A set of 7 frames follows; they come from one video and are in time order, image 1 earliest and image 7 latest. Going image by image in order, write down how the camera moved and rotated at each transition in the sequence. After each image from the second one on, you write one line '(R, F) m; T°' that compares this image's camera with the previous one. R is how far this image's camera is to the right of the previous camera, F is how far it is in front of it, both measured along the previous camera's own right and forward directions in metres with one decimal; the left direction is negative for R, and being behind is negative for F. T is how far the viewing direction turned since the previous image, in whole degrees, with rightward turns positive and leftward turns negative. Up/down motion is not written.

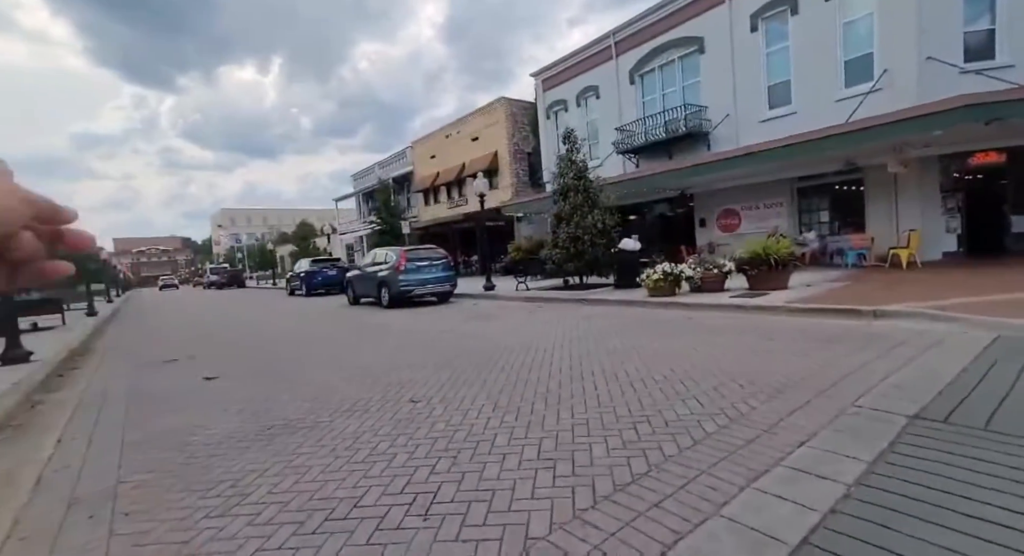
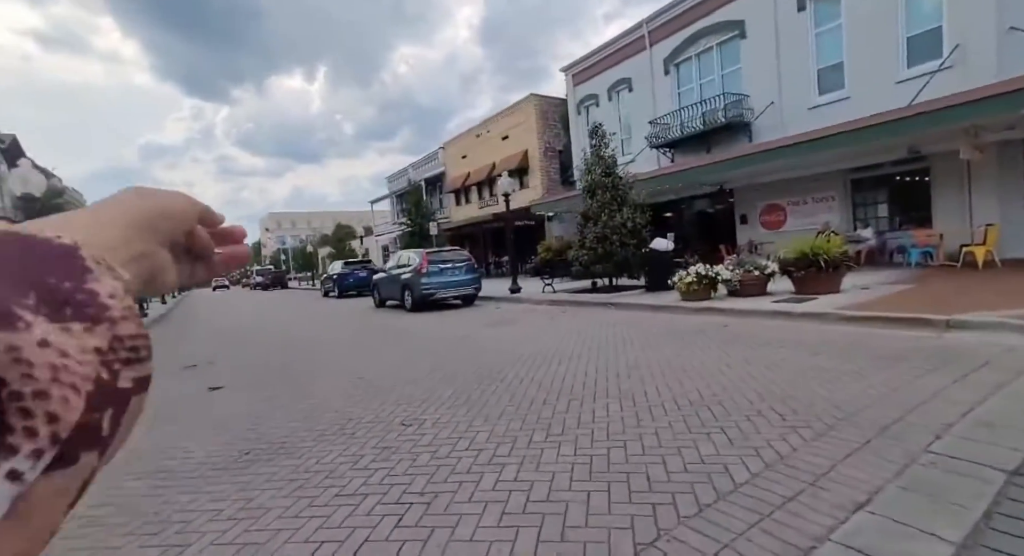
(+0.4, +0.7) m; -5°
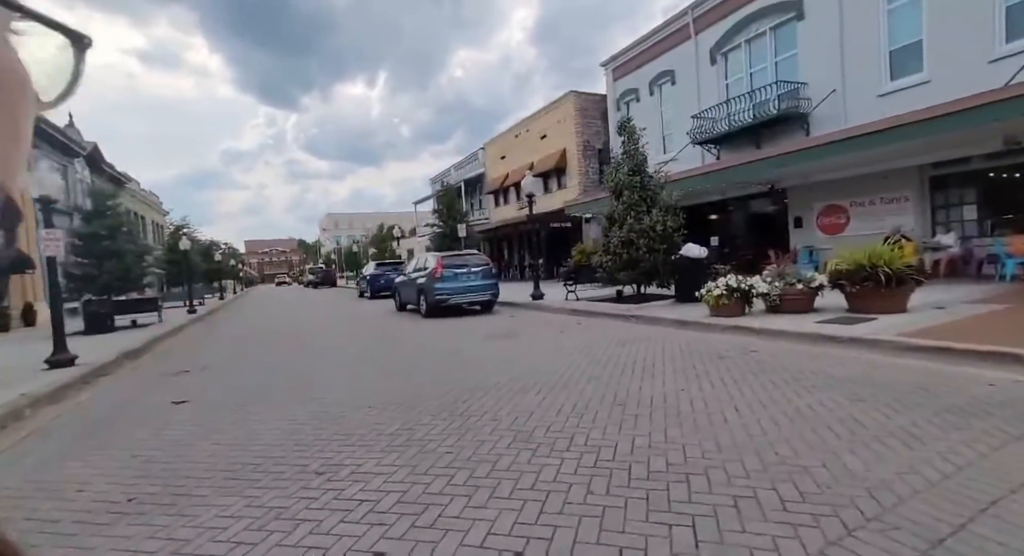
(+1.0, +1.0) m; -6°
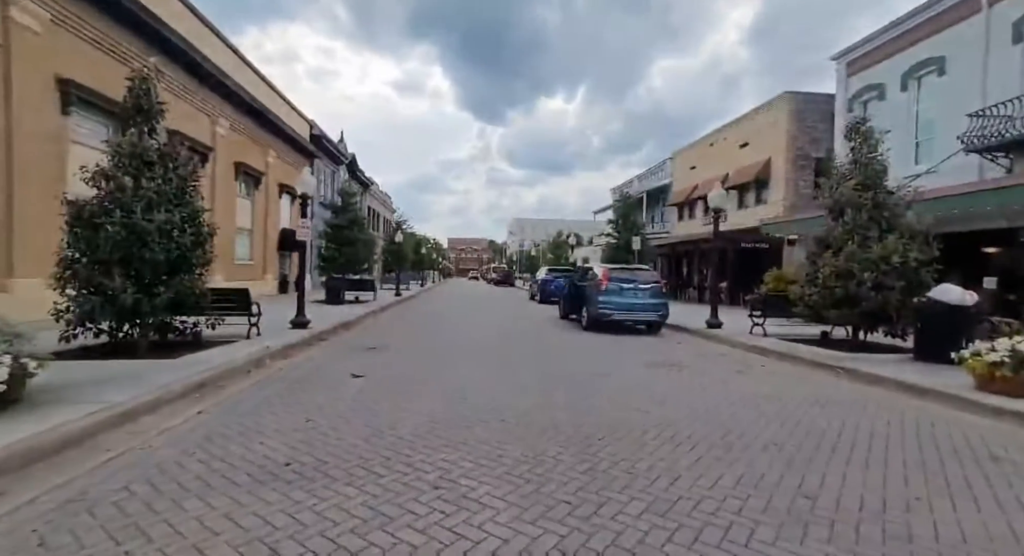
(+0.2, +0.7) m; -21°
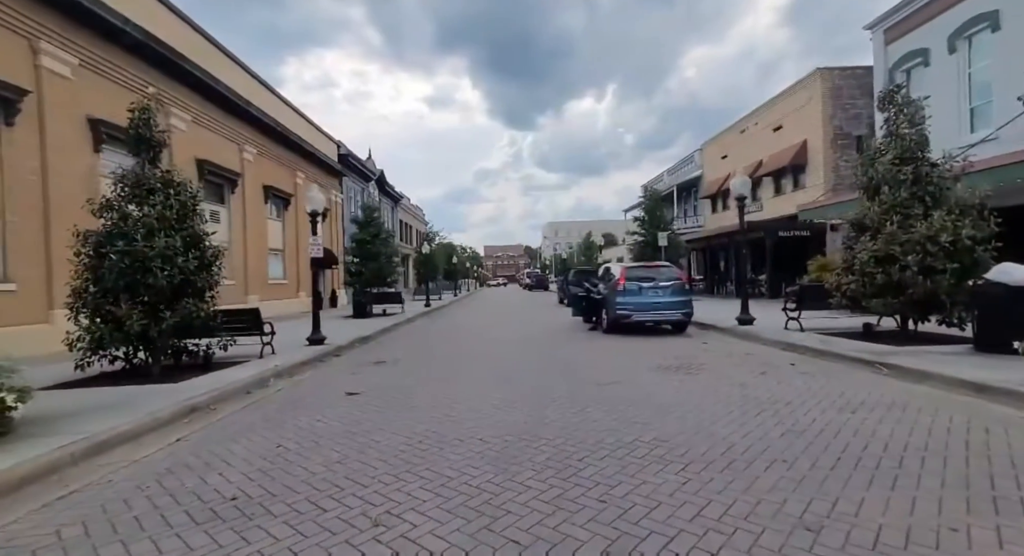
(+0.7, +0.4) m; -5°
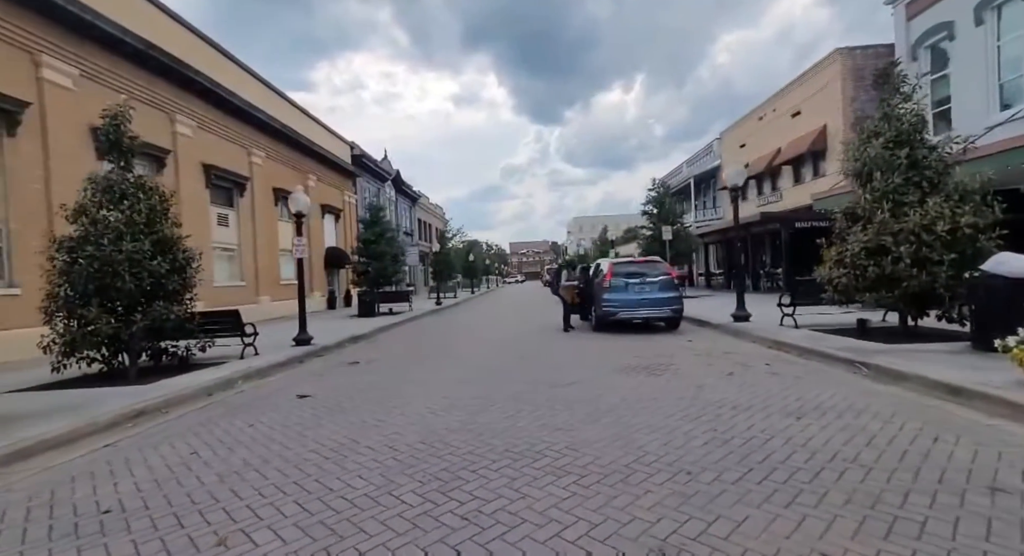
(+1.2, +0.3) m; -4°
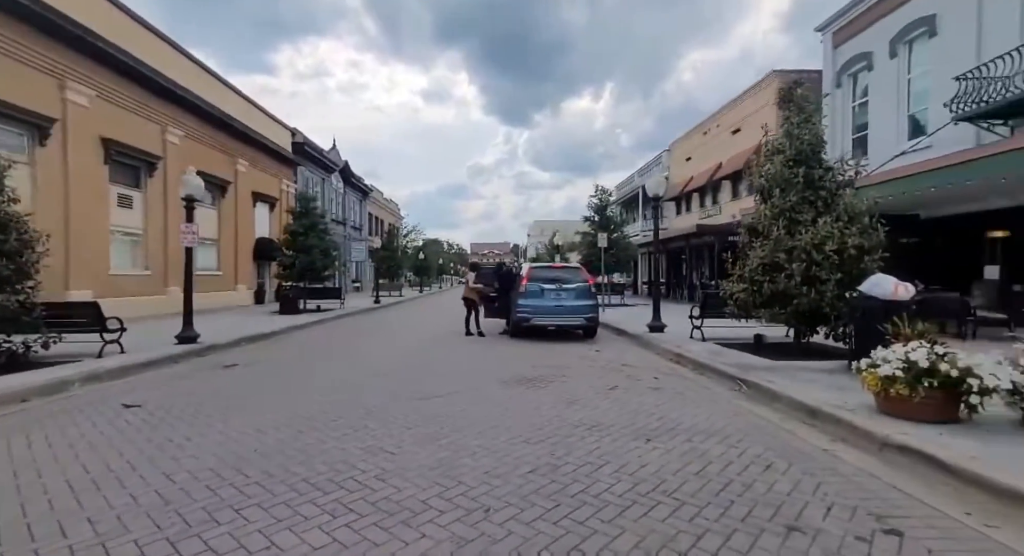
(+1.2, +0.4) m; +4°
